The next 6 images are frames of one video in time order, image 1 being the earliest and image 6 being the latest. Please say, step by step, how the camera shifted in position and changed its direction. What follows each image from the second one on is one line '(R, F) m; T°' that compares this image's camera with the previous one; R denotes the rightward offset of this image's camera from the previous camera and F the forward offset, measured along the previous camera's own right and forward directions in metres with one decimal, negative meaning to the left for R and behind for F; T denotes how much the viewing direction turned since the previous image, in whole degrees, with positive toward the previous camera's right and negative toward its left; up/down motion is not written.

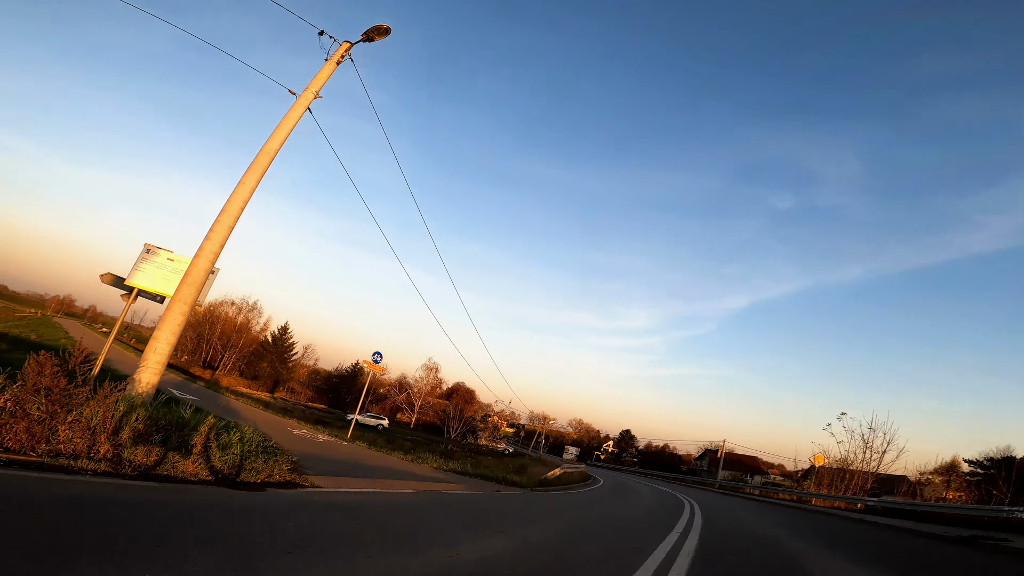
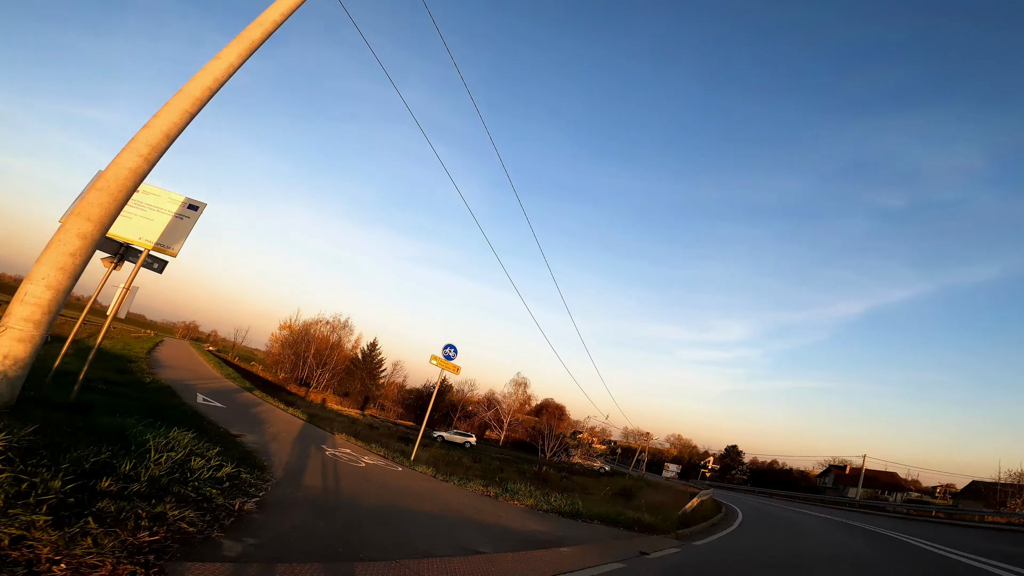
(-0.6, +3.3) m; -10°
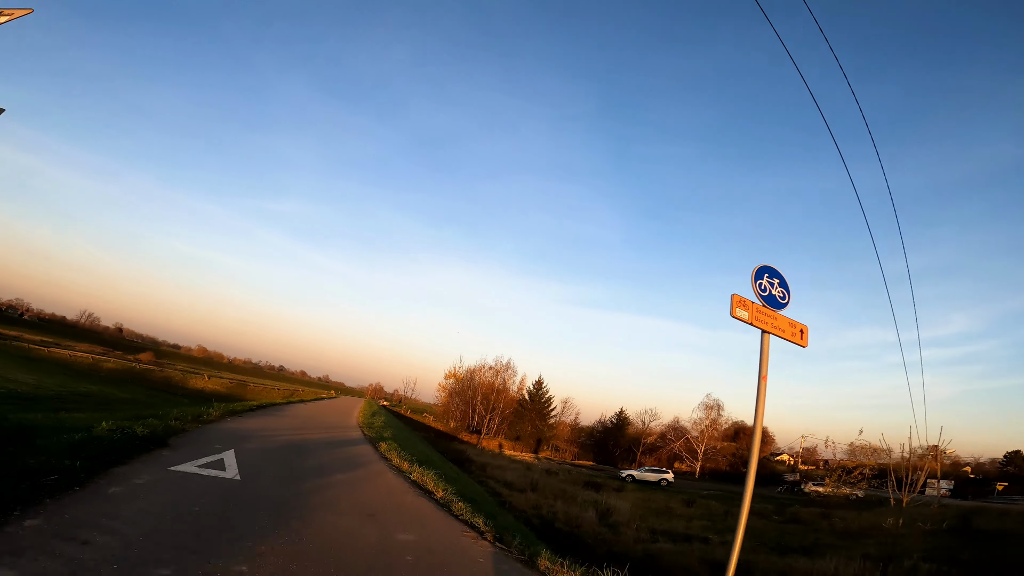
(-1.9, +5.5) m; -17°
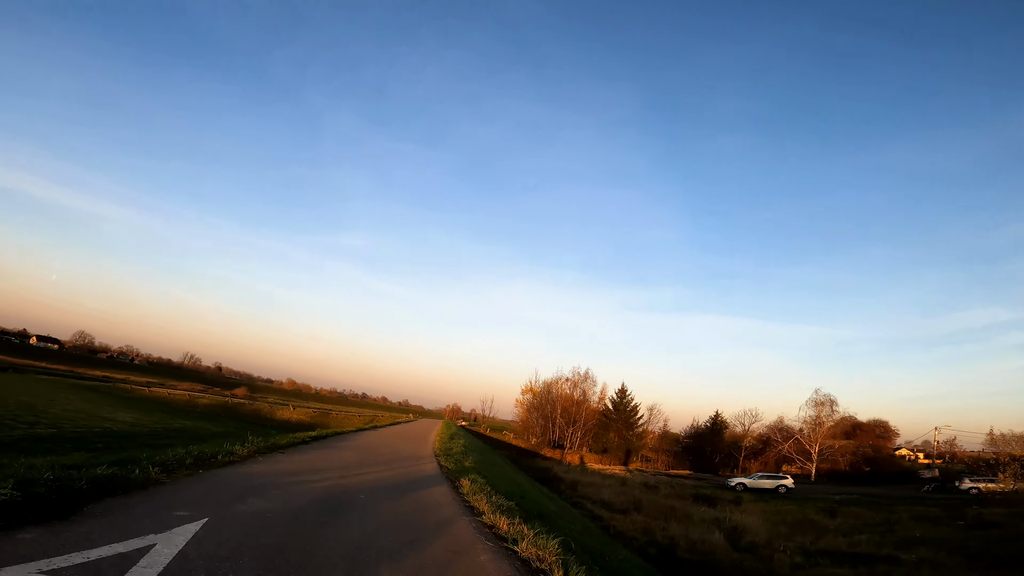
(-0.6, +2.2) m; -8°
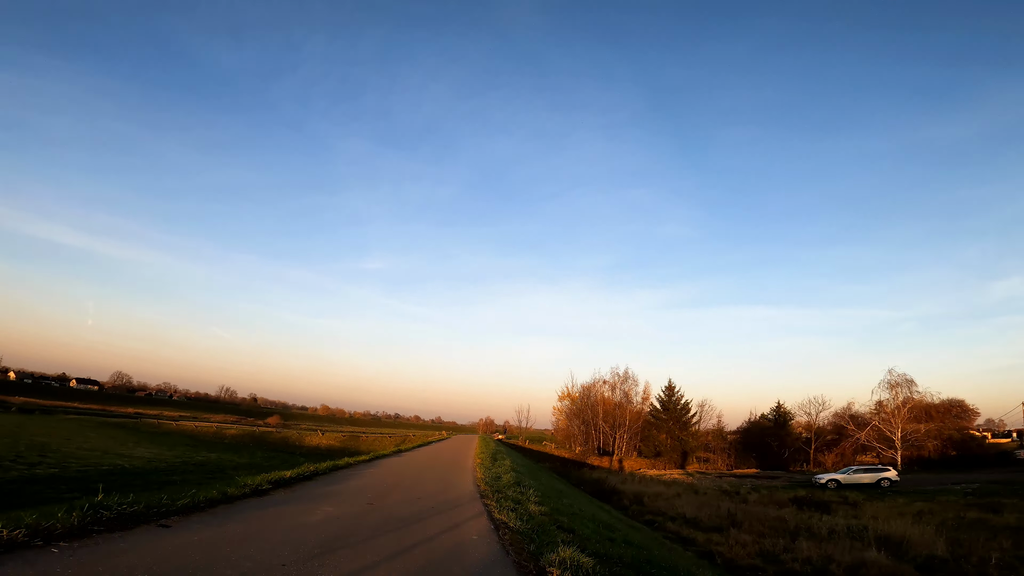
(-0.6, +3.1) m; -3°
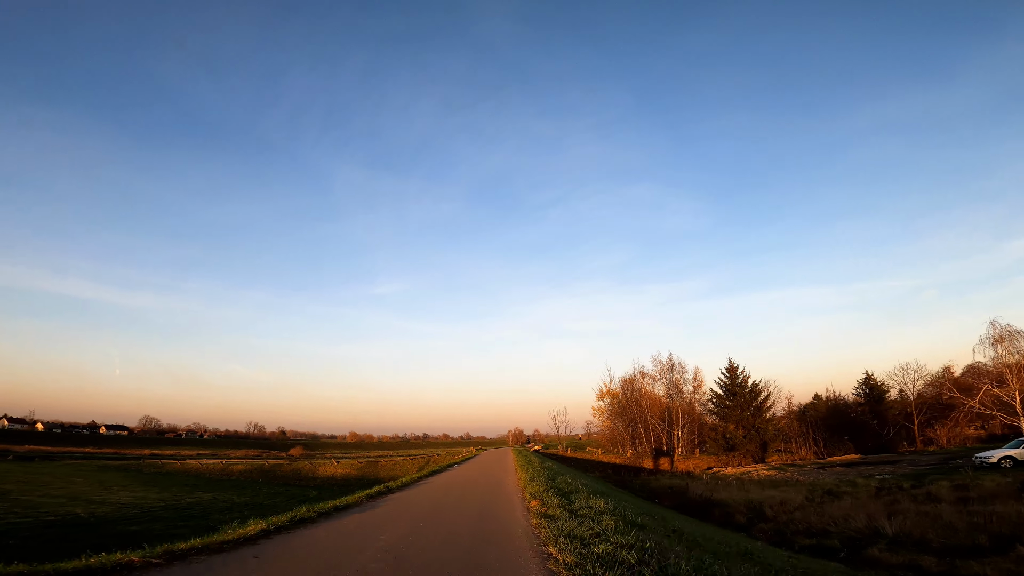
(-0.8, +5.7) m; -2°
